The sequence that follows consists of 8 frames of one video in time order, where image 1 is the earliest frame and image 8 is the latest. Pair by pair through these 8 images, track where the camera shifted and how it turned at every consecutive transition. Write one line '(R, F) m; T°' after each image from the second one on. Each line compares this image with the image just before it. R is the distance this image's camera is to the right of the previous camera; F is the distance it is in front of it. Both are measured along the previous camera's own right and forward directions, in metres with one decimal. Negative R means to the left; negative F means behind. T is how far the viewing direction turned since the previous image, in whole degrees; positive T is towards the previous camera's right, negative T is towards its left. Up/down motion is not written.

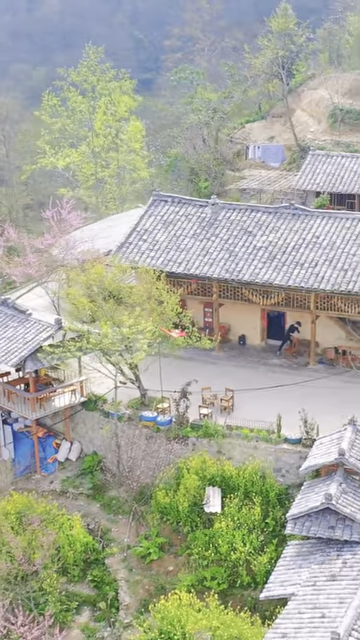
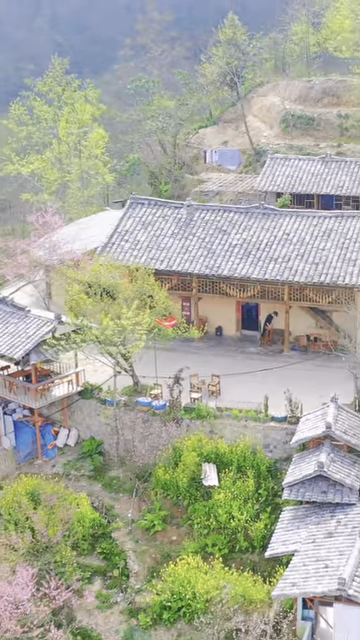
(-0.9, -1.1) m; +4°
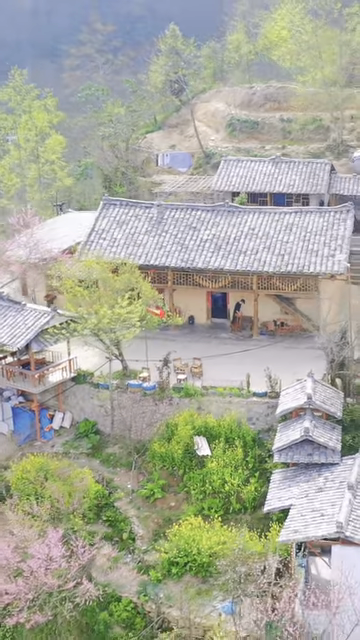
(-1.2, -1.4) m; +5°
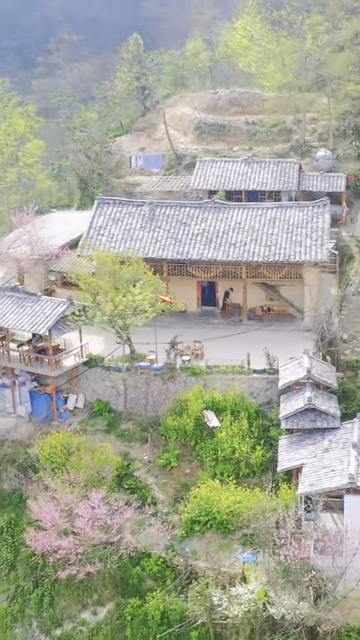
(-1.4, -1.5) m; +4°
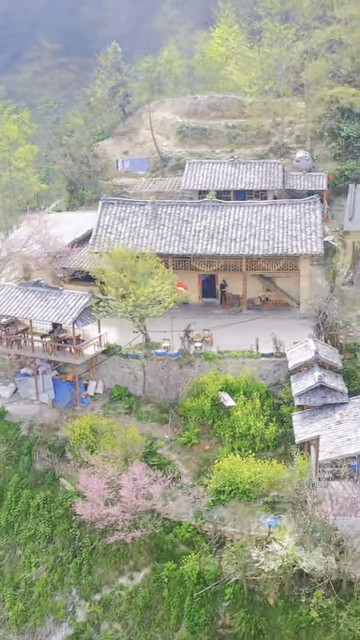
(-1.4, -1.4) m; +4°
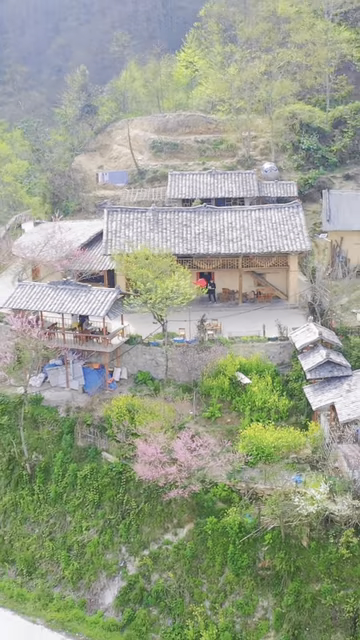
(-2.5, -2.4) m; +6°
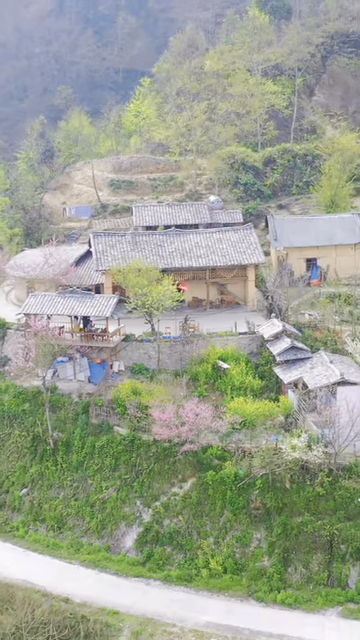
(-2.7, -4.5) m; +7°
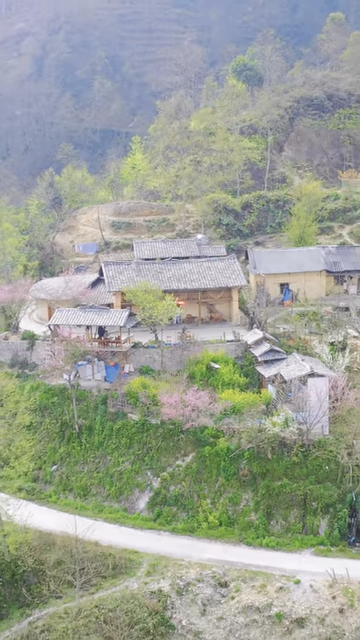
(-1.0, -5.8) m; +2°
